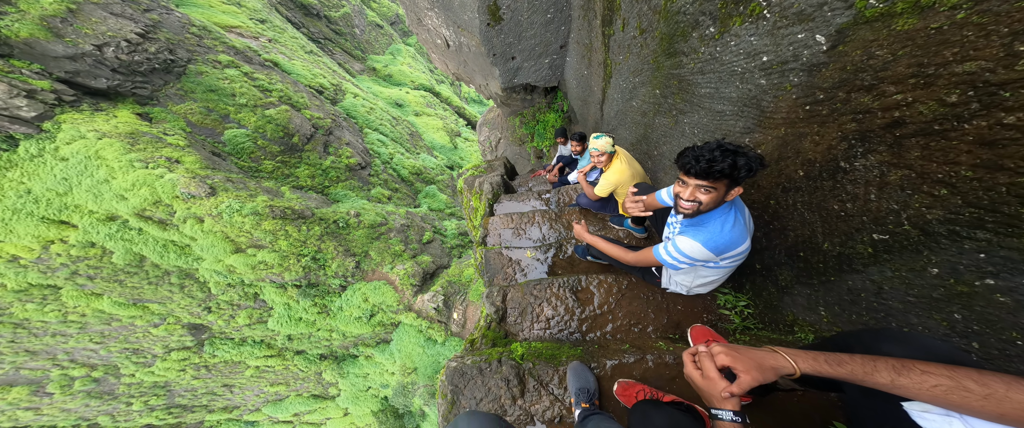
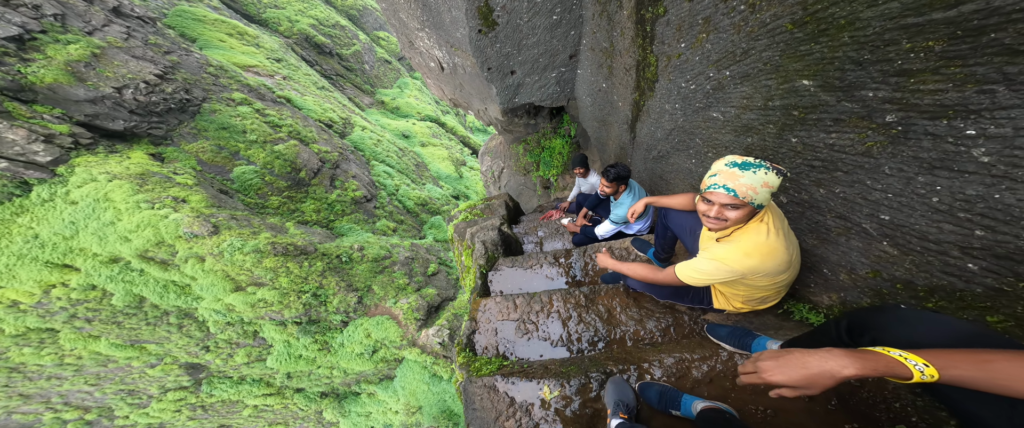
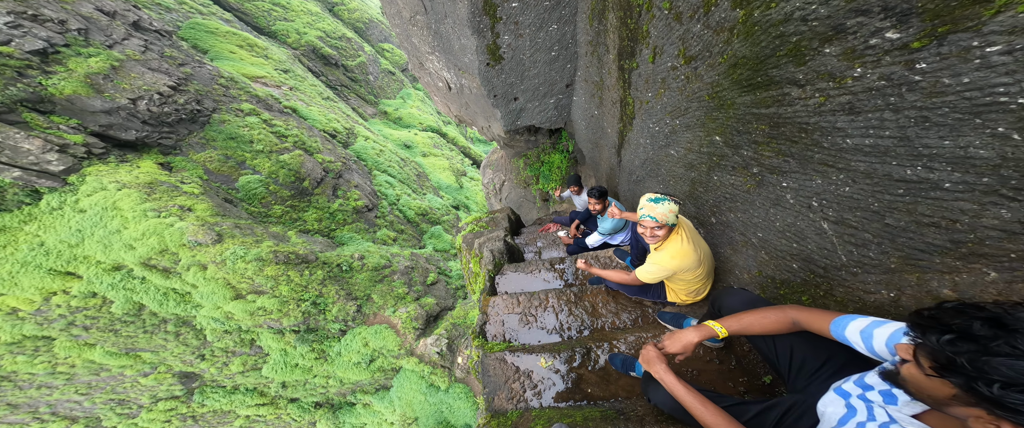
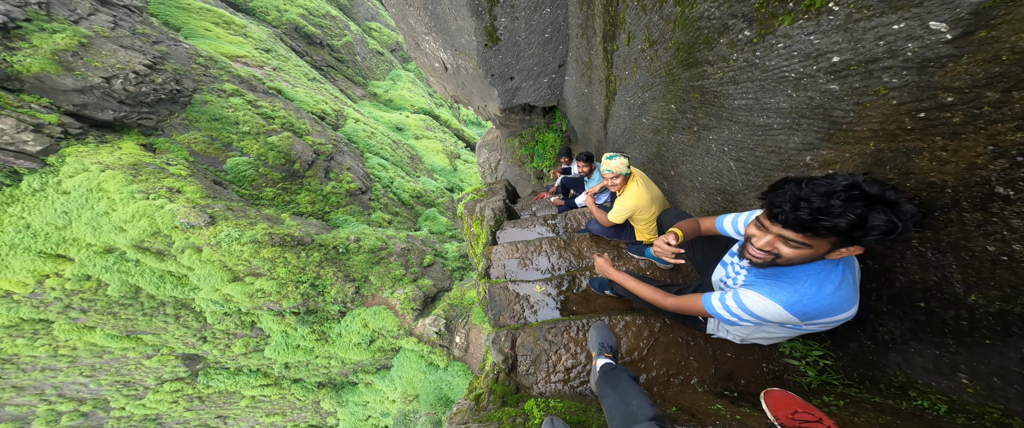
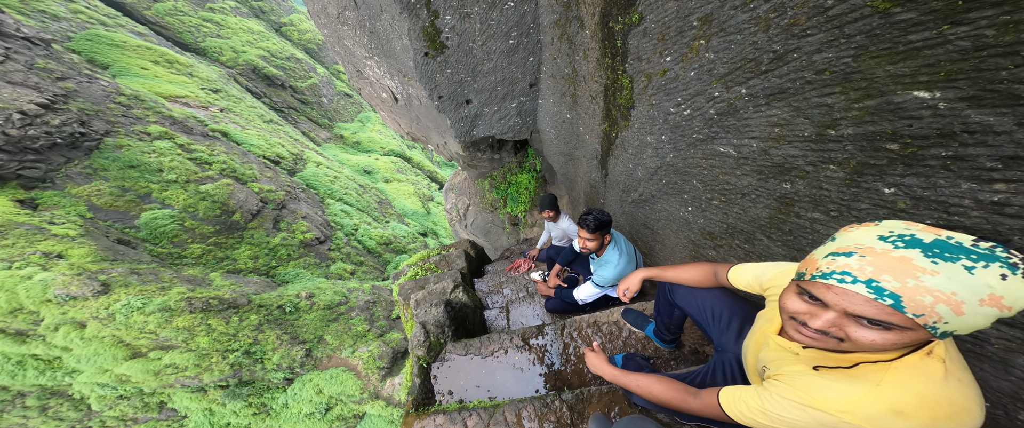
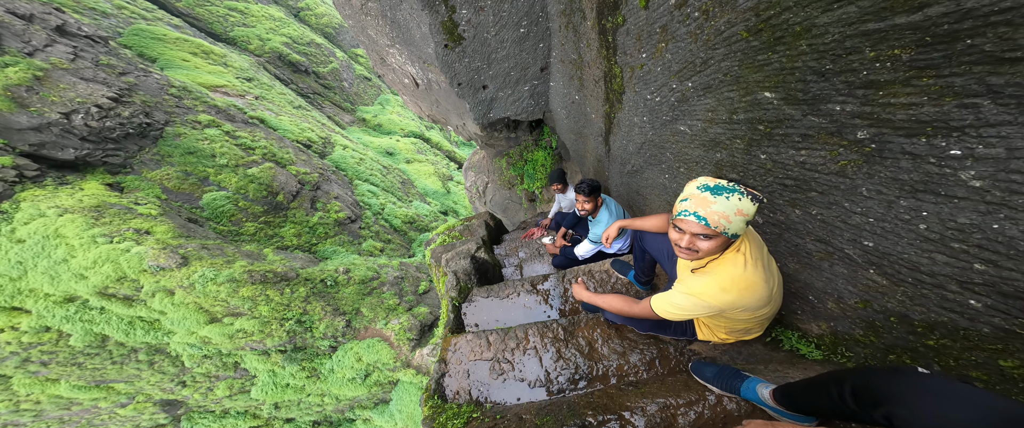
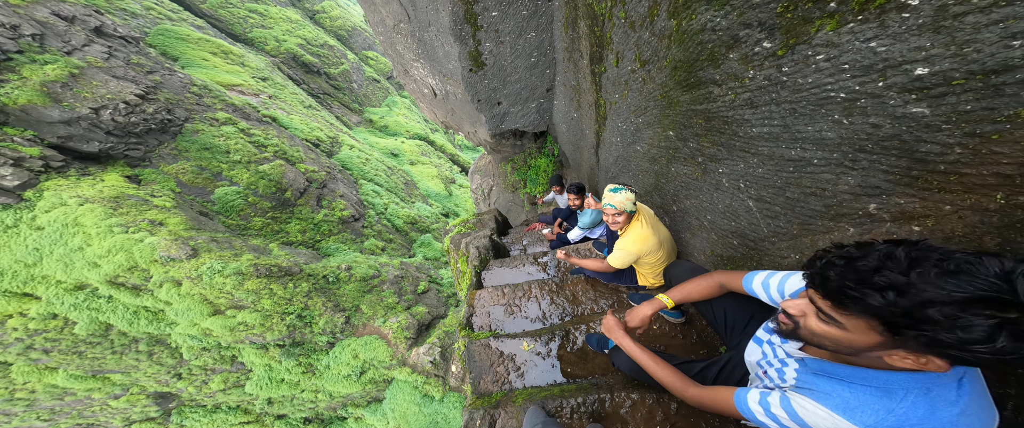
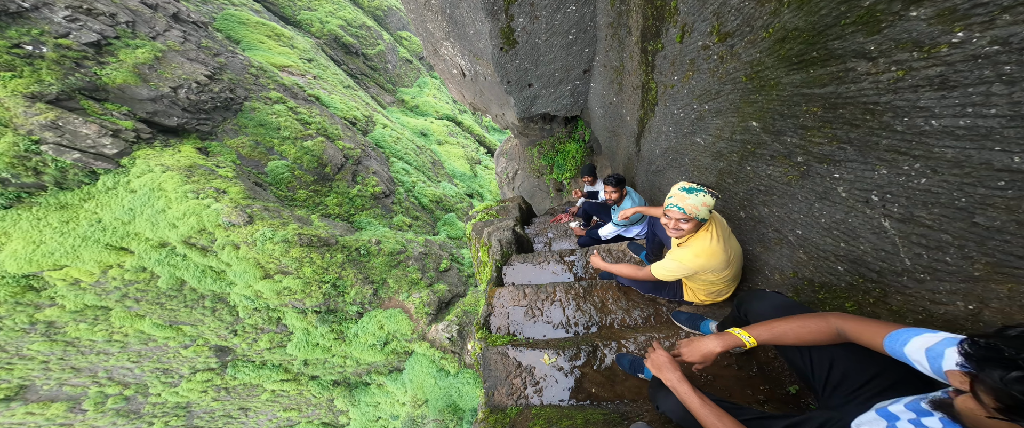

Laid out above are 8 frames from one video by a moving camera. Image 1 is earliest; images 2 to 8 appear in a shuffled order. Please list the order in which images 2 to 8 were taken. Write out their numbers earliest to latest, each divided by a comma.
4, 7, 3, 8, 2, 6, 5
